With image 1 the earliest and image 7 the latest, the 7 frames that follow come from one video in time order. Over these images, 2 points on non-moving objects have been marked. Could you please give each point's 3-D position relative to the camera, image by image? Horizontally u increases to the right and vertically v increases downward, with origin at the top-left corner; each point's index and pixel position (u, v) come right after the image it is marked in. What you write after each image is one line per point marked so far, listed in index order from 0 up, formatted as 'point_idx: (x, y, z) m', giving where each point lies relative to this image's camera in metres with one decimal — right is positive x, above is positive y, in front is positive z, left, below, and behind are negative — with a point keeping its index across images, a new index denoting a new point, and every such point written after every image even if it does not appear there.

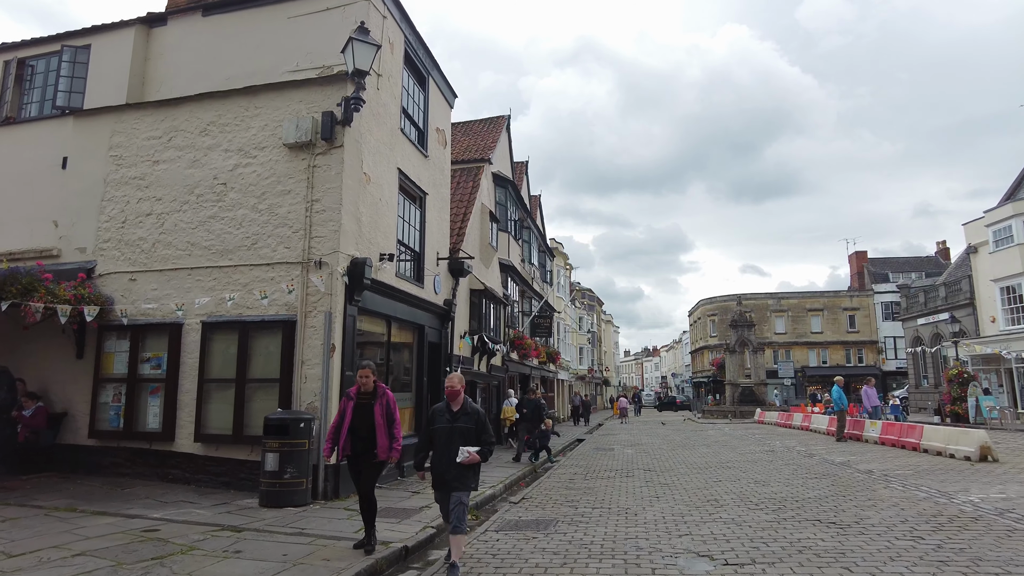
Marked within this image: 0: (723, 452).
0: (+5.1, -4.0, +16.2) m
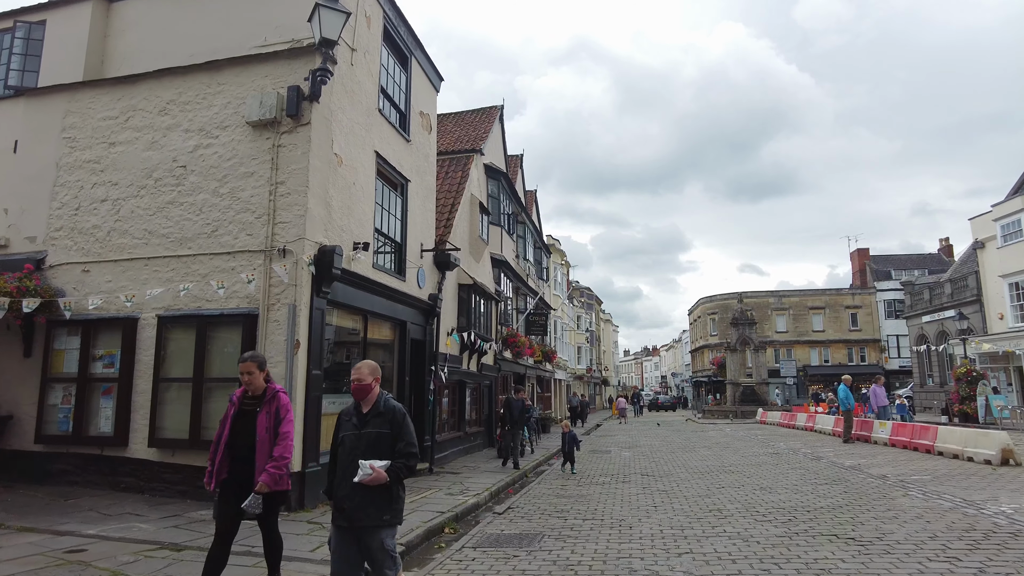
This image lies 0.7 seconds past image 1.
0: (+4.9, -3.9, +15.4) m
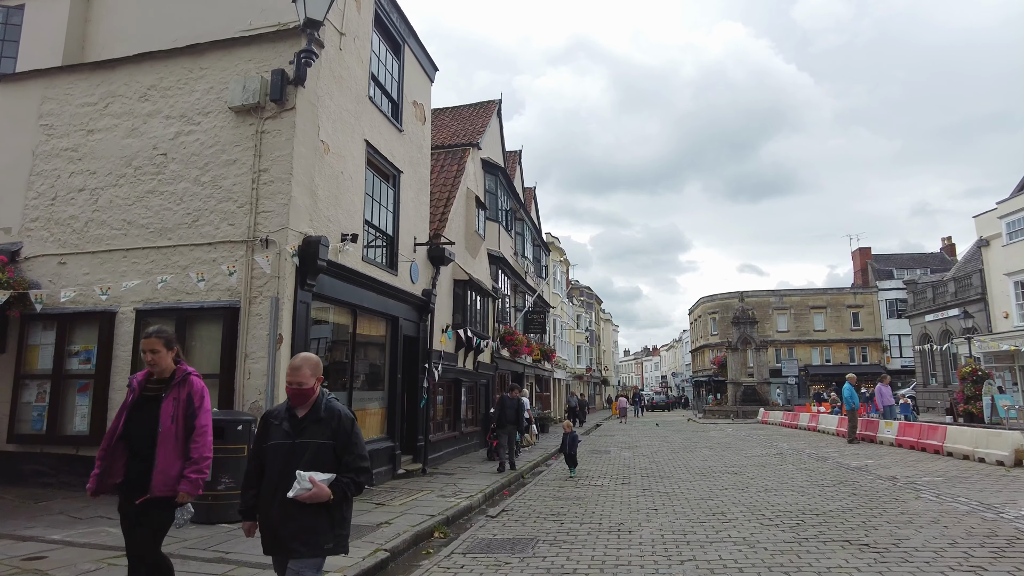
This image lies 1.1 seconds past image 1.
0: (+4.8, -3.8, +15.0) m
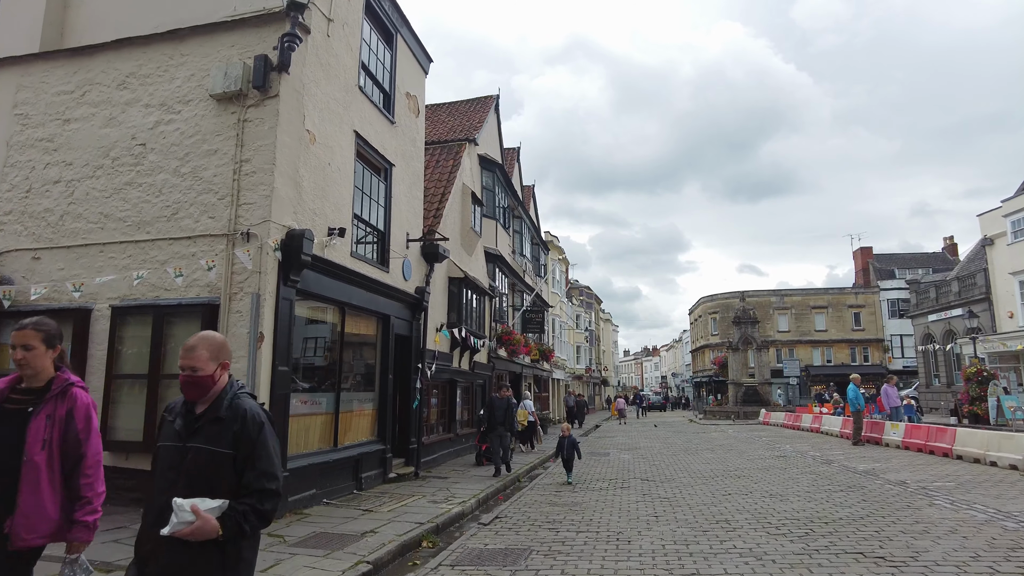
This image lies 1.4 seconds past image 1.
0: (+4.8, -3.7, +14.6) m
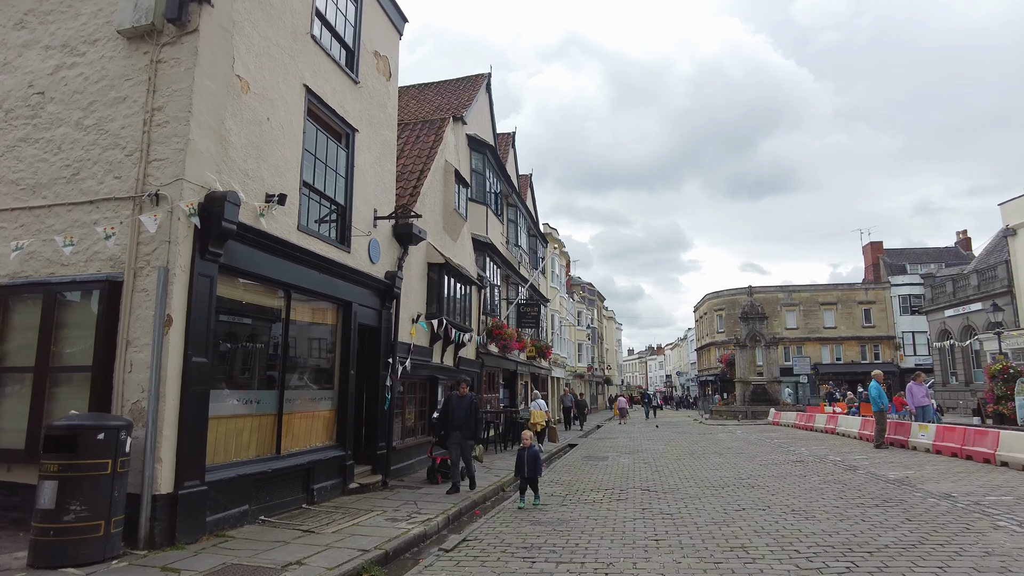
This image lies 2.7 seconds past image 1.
0: (+4.5, -3.5, +13.1) m
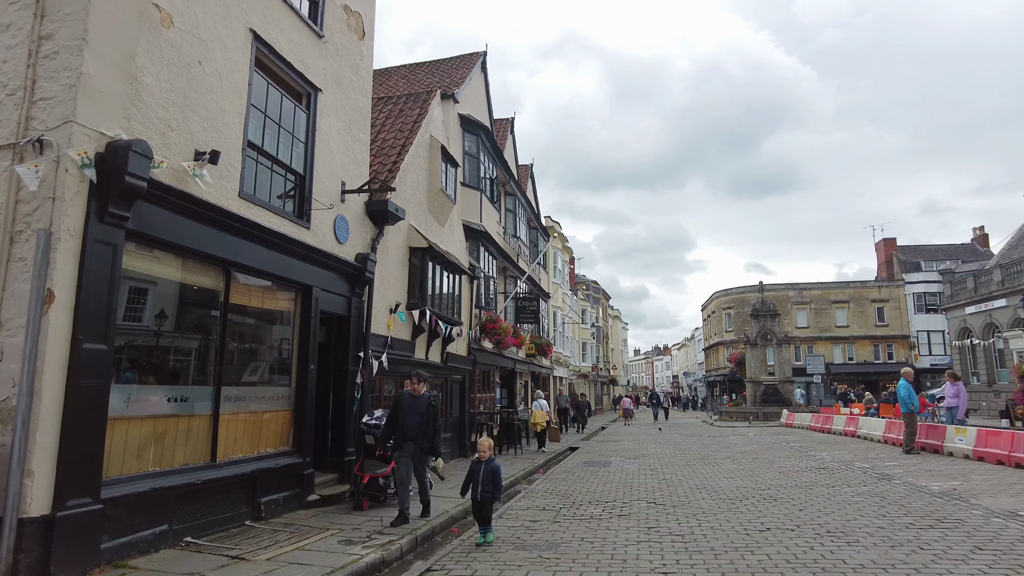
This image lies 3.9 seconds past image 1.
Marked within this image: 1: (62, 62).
0: (+4.3, -3.2, +11.7) m
1: (-3.7, +1.8, +5.4) m
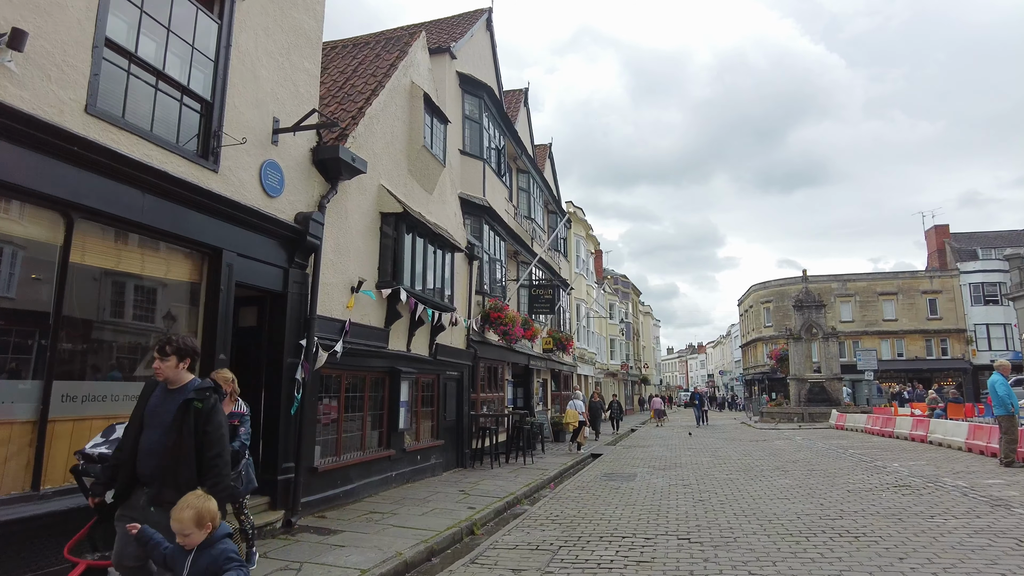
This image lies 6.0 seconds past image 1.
0: (+4.3, -2.8, +9.2) m
1: (-4.1, +2.2, +3.3) m
